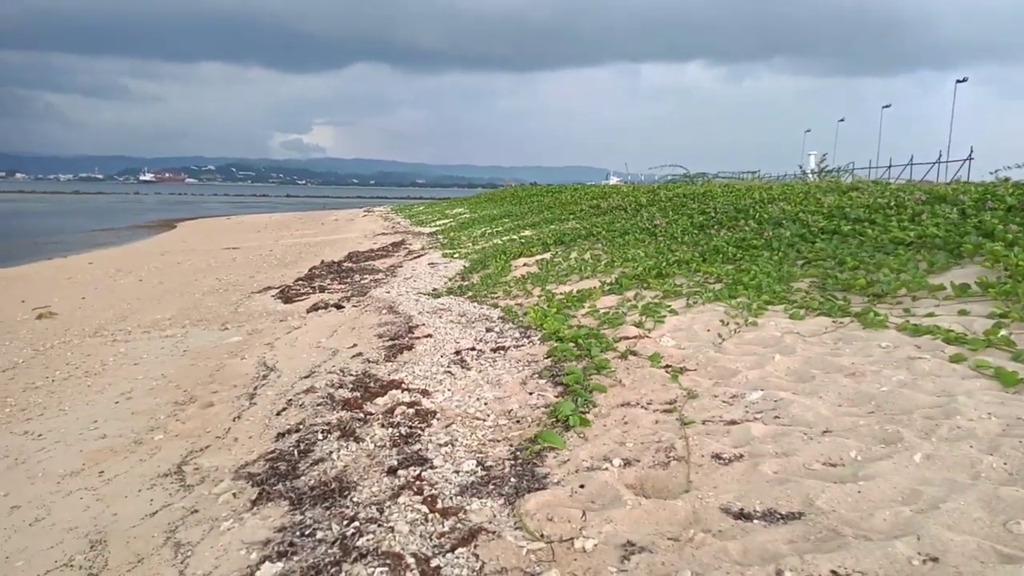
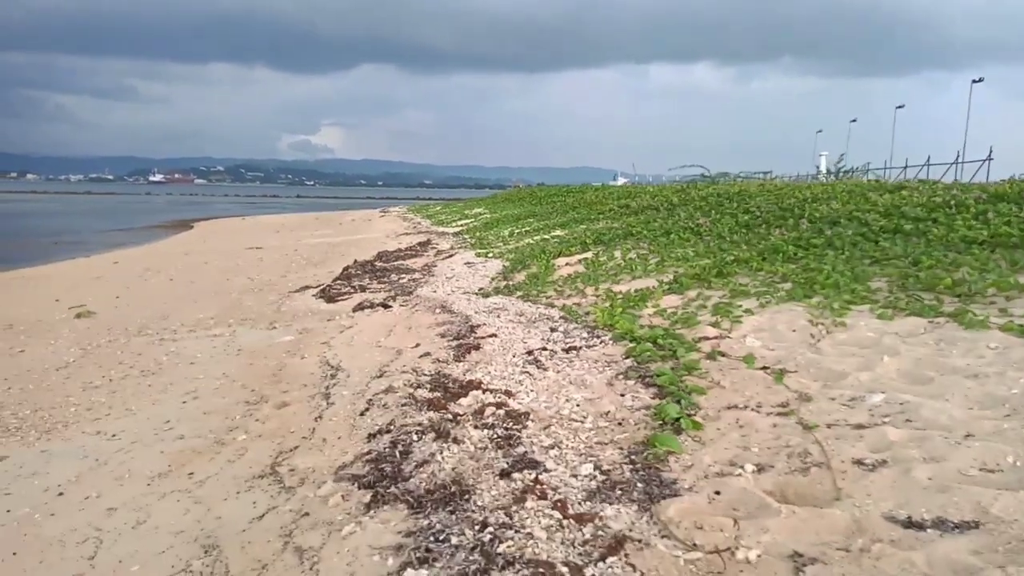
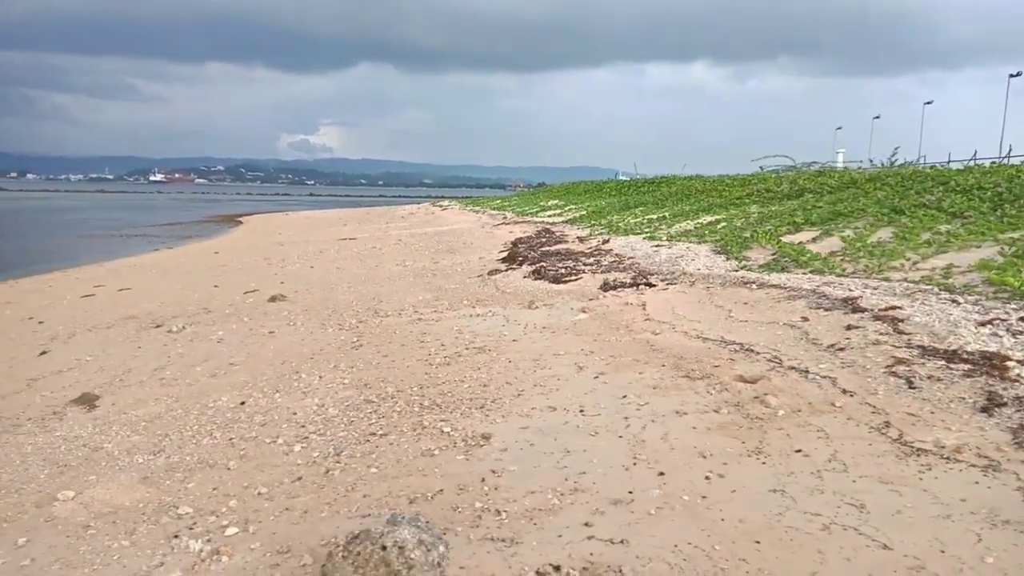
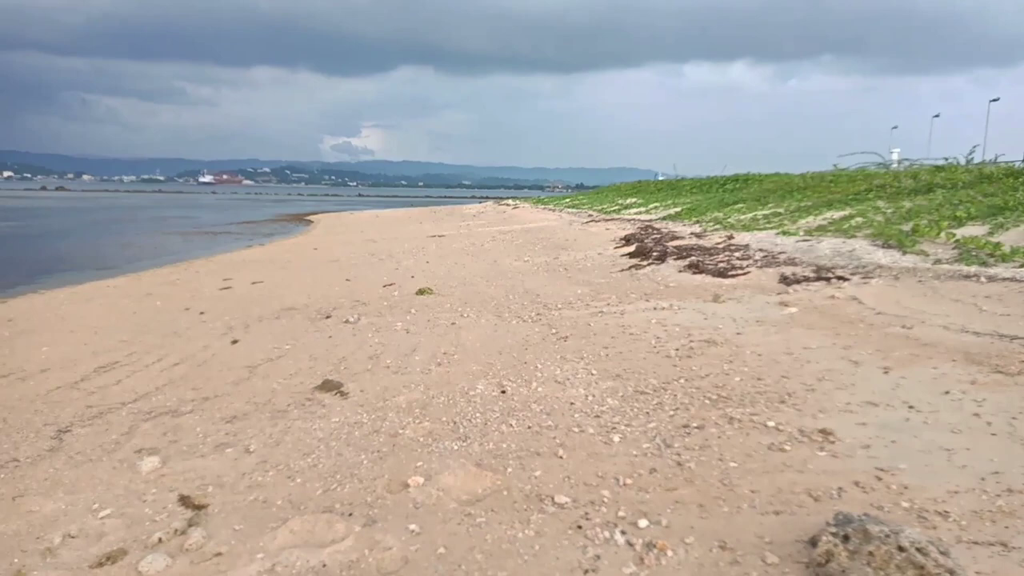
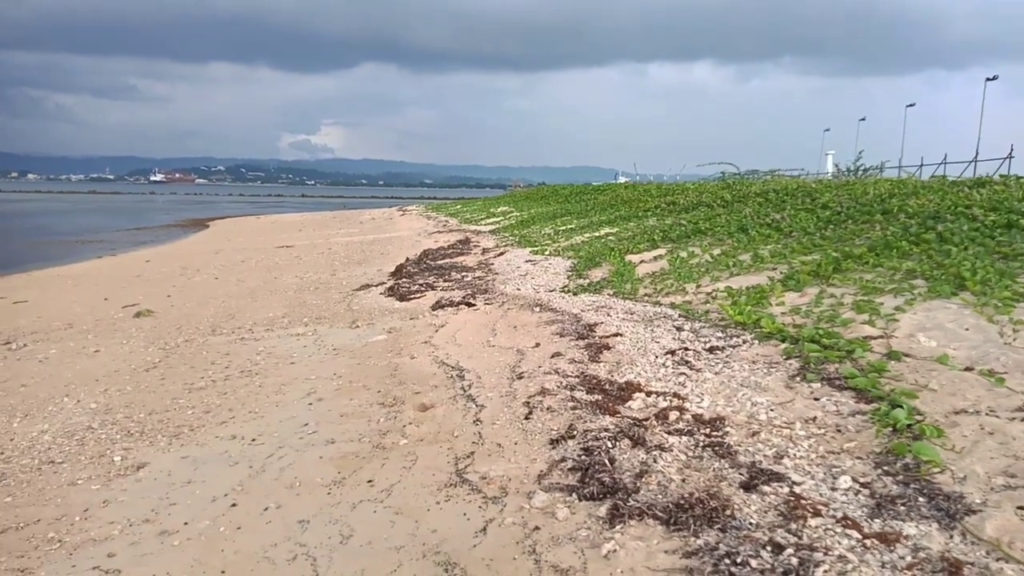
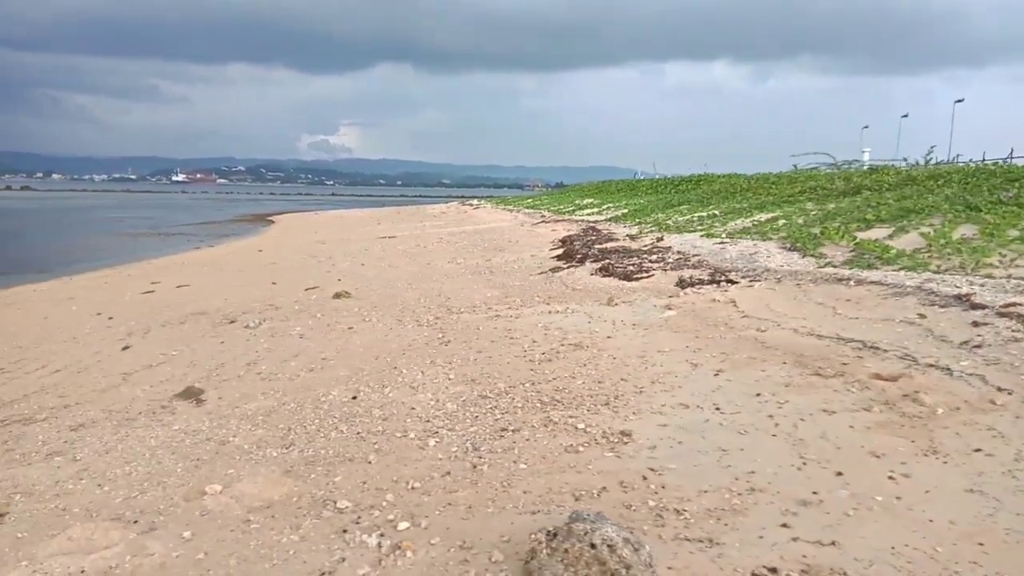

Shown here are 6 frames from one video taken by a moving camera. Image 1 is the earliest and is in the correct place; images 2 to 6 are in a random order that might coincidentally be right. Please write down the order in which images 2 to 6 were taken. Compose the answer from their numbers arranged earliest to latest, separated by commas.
2, 5, 3, 6, 4
